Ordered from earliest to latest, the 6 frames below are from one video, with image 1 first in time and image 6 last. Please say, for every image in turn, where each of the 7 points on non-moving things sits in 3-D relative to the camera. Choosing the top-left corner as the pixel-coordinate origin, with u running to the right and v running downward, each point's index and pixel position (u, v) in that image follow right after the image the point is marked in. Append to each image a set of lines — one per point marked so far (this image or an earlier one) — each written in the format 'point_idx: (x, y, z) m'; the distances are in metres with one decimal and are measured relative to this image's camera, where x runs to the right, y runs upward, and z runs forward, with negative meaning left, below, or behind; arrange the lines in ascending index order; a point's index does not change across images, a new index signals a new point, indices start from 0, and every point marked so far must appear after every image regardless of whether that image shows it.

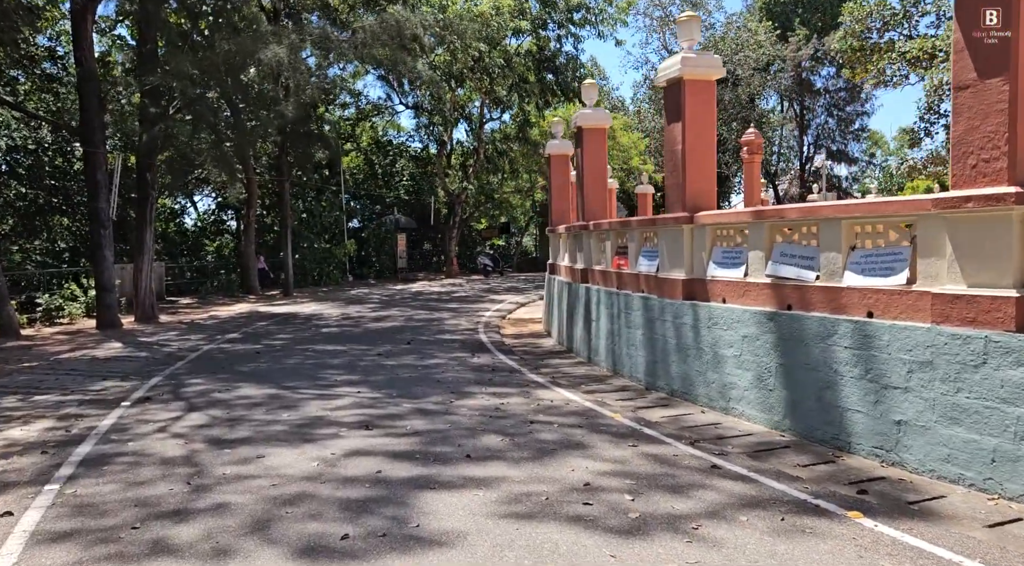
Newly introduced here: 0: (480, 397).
0: (-0.3, -1.2, +11.2) m
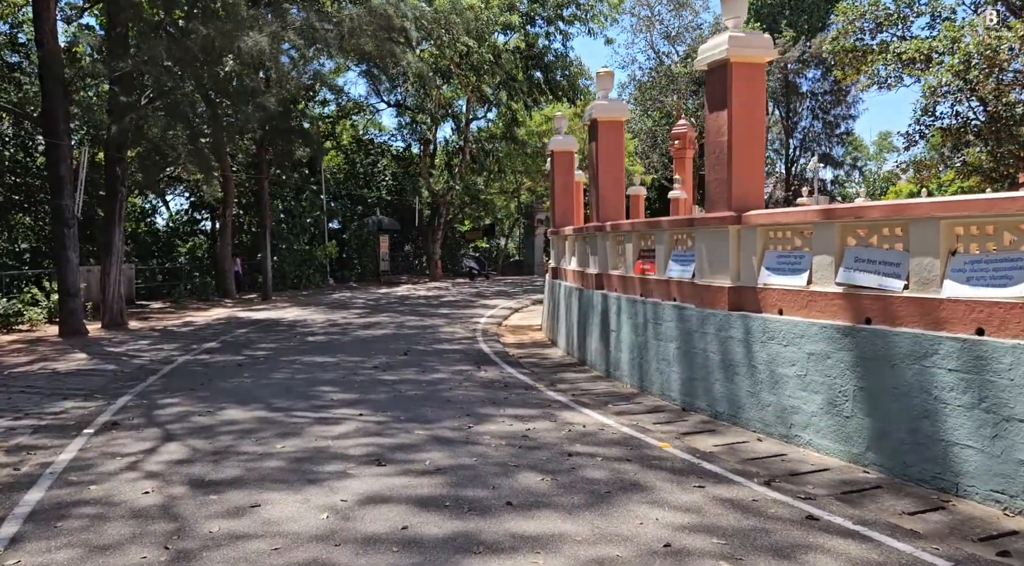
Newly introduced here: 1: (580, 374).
0: (-0.1, -1.3, +9.8) m
1: (+0.9, -1.2, +13.6) m
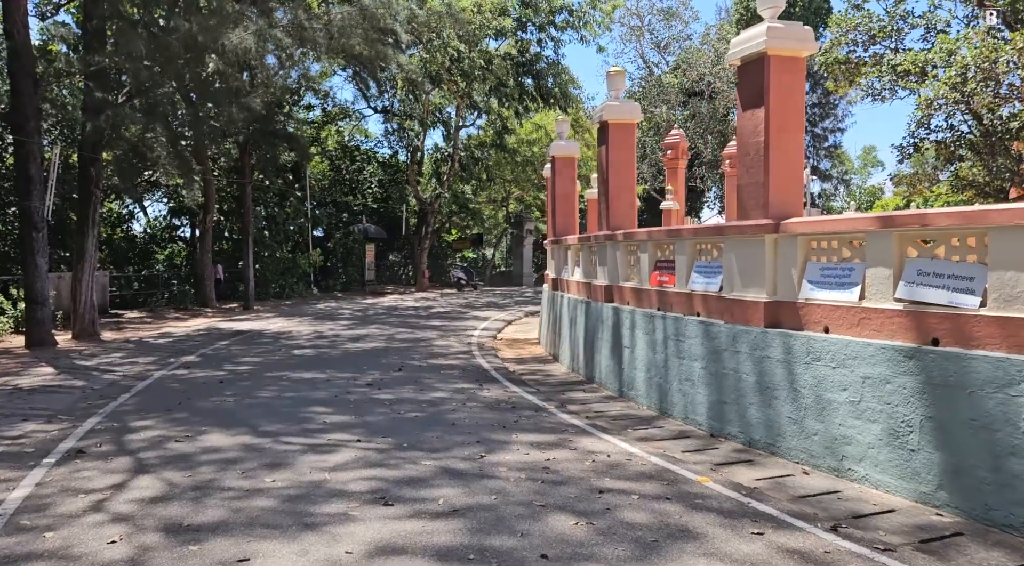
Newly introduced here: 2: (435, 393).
0: (0.0, -1.4, +8.8) m
1: (+0.9, -1.4, +12.7) m
2: (-0.9, -1.3, +12.1) m
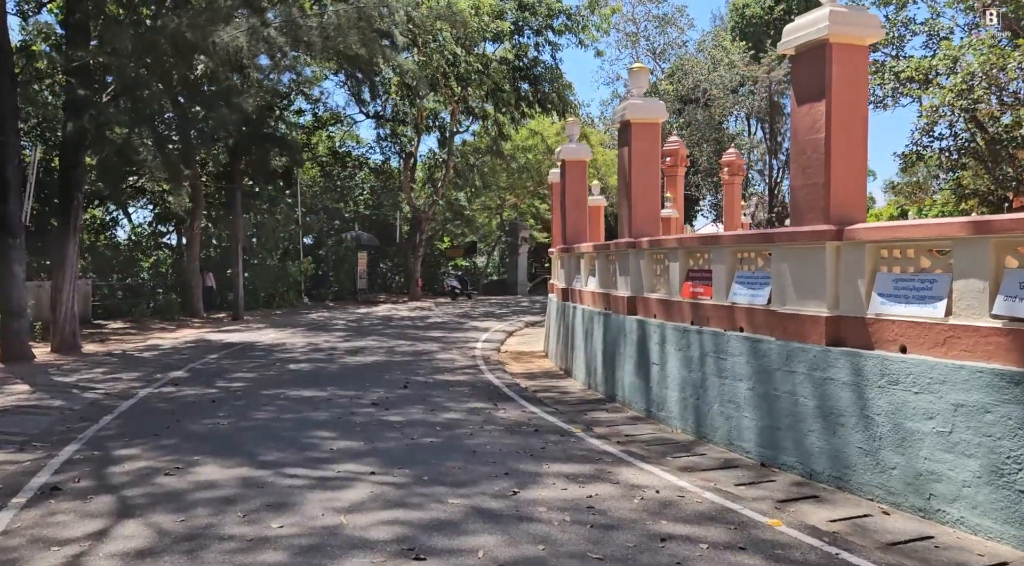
0: (+0.3, -1.5, +7.8) m
1: (+1.1, -1.5, +11.7) m
2: (-0.7, -1.4, +11.1) m
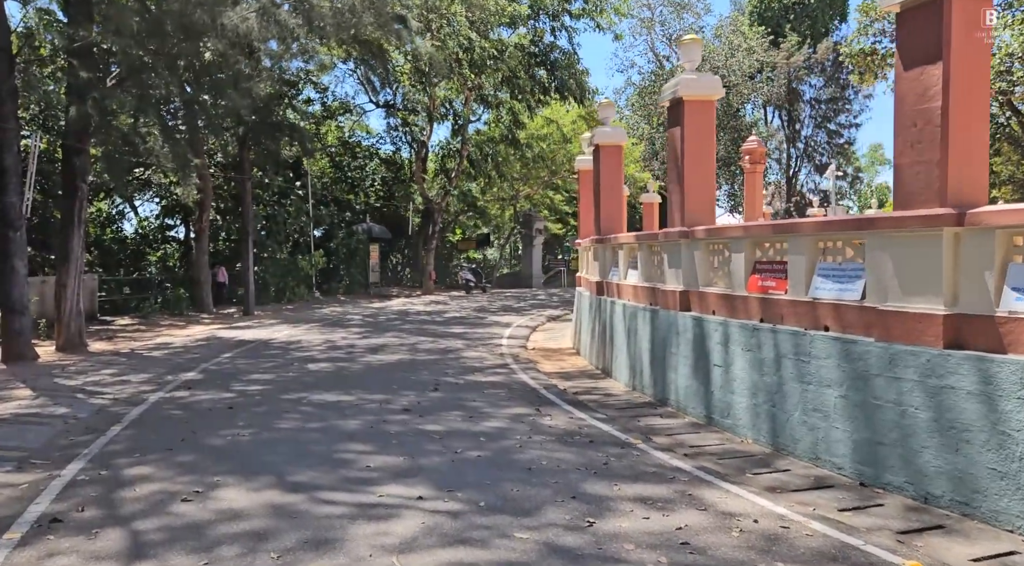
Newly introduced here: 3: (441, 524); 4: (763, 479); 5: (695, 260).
0: (+0.7, -1.5, +6.7) m
1: (+1.6, -1.5, +10.6) m
2: (-0.2, -1.4, +10.1) m
3: (-0.4, -1.5, +6.1) m
4: (+1.9, -1.5, +7.8) m
5: (+2.1, +0.3, +11.5) m
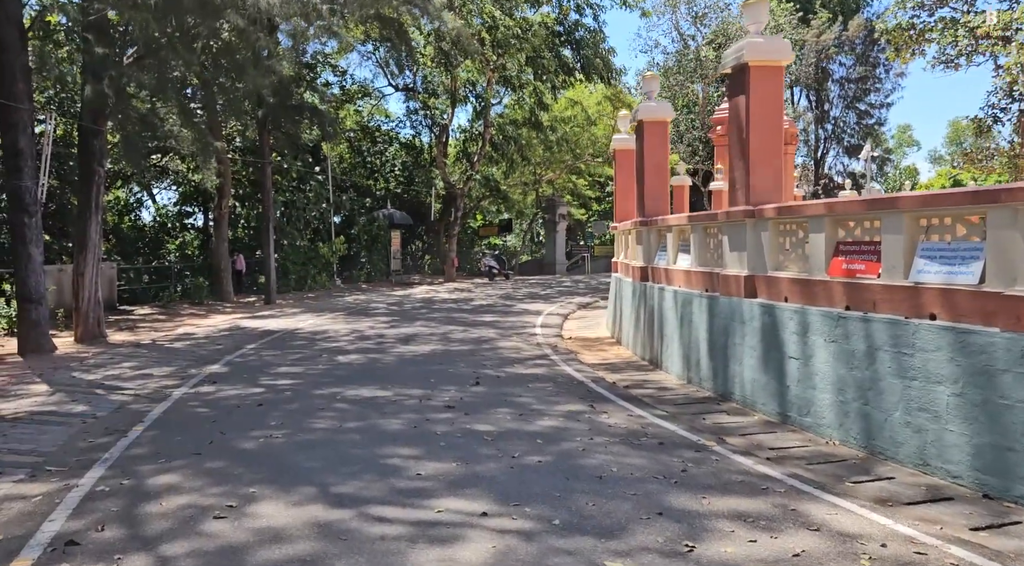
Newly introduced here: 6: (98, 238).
0: (+1.2, -1.4, +5.8) m
1: (+2.1, -1.3, +9.7) m
2: (+0.3, -1.2, +9.1) m
3: (0.0, -1.4, +5.2) m
4: (+2.4, -1.4, +6.9) m
5: (+2.6, +0.4, +10.5) m
6: (-7.1, +0.8, +17.3) m
